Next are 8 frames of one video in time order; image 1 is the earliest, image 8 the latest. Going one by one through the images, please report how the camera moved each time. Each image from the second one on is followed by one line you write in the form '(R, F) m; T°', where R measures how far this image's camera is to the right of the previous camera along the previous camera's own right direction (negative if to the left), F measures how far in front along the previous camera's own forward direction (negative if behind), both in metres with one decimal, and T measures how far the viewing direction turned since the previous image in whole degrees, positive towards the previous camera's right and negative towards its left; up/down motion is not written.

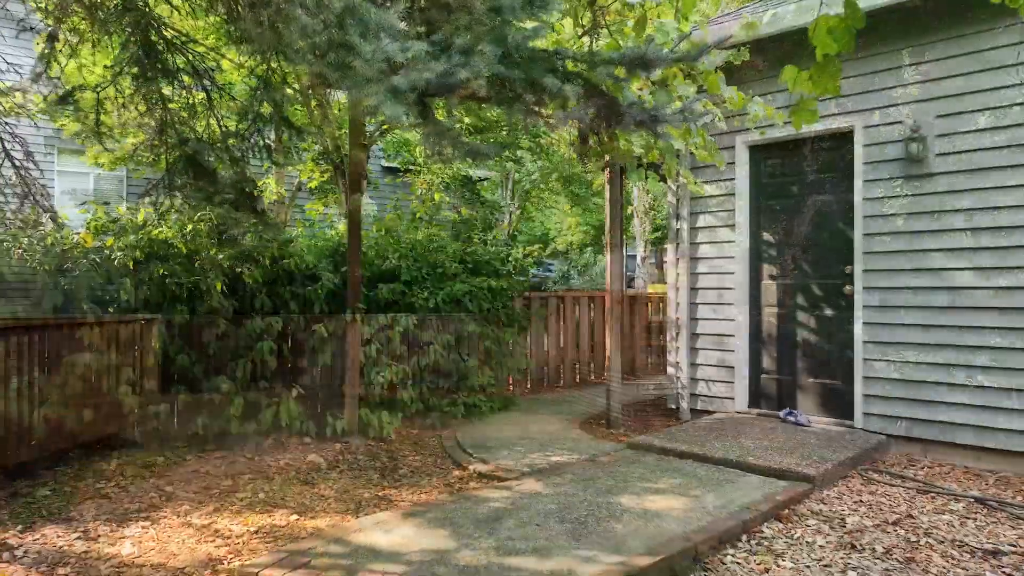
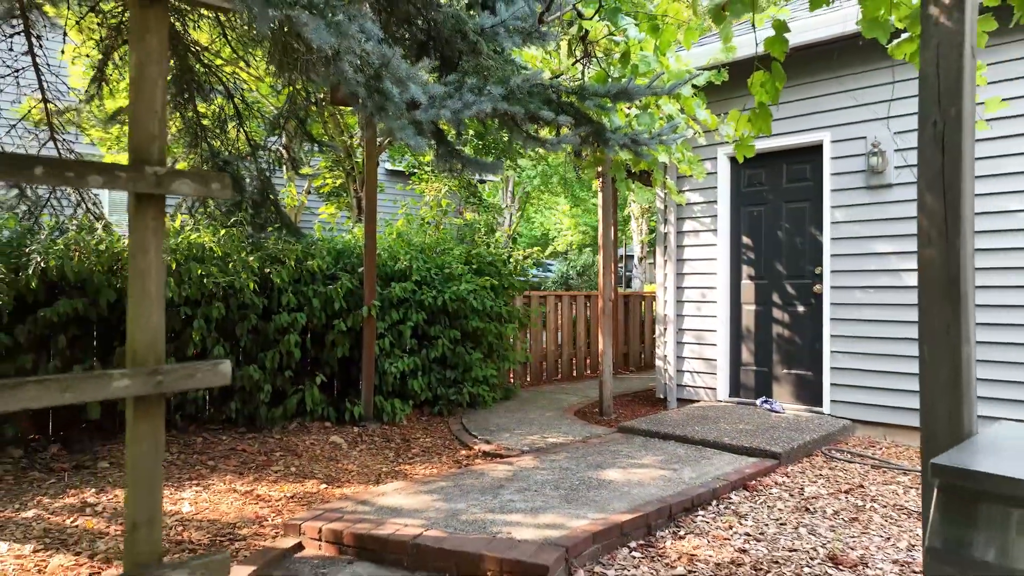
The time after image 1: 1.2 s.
(0.0, -0.5) m; 0°
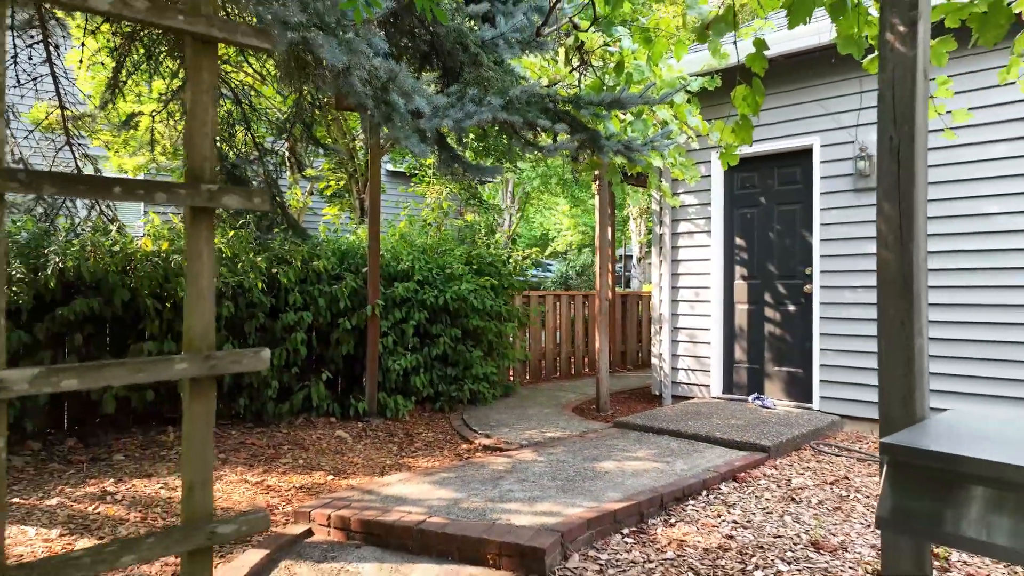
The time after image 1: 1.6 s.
(0.0, -0.2) m; 0°
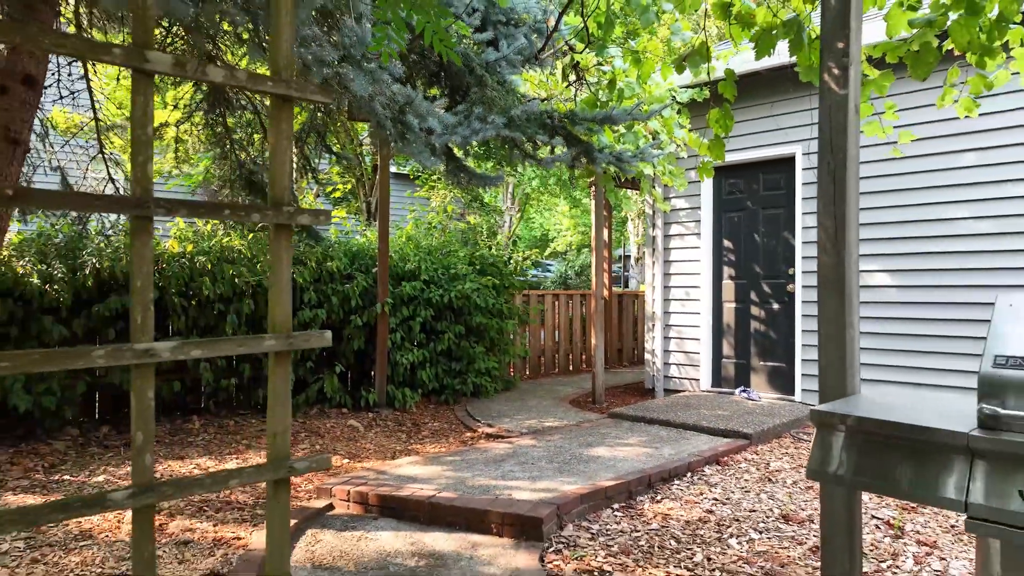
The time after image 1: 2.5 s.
(0.0, -0.4) m; 0°
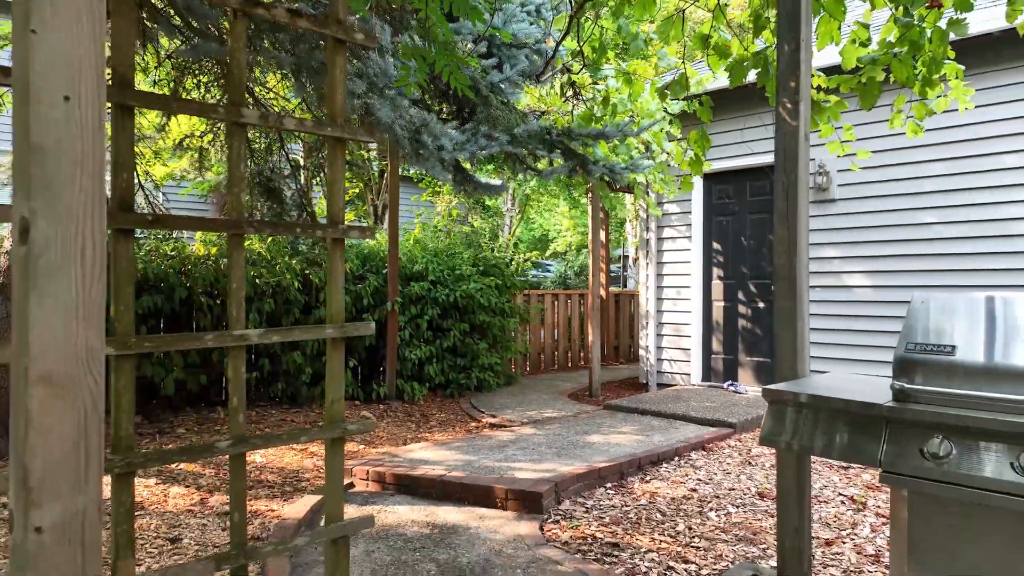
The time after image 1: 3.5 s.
(0.0, -0.4) m; 0°
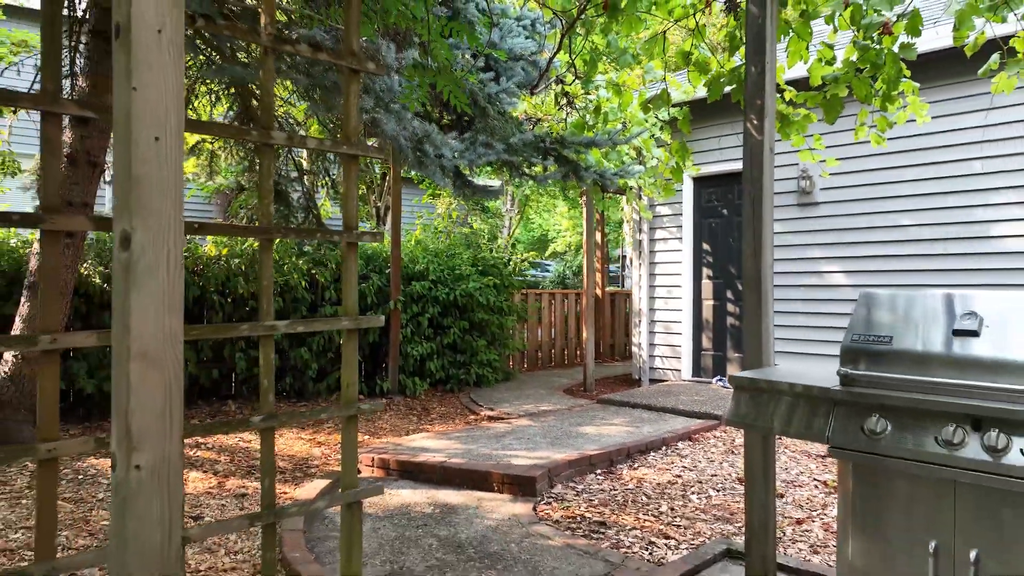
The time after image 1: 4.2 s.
(0.0, -0.3) m; 0°
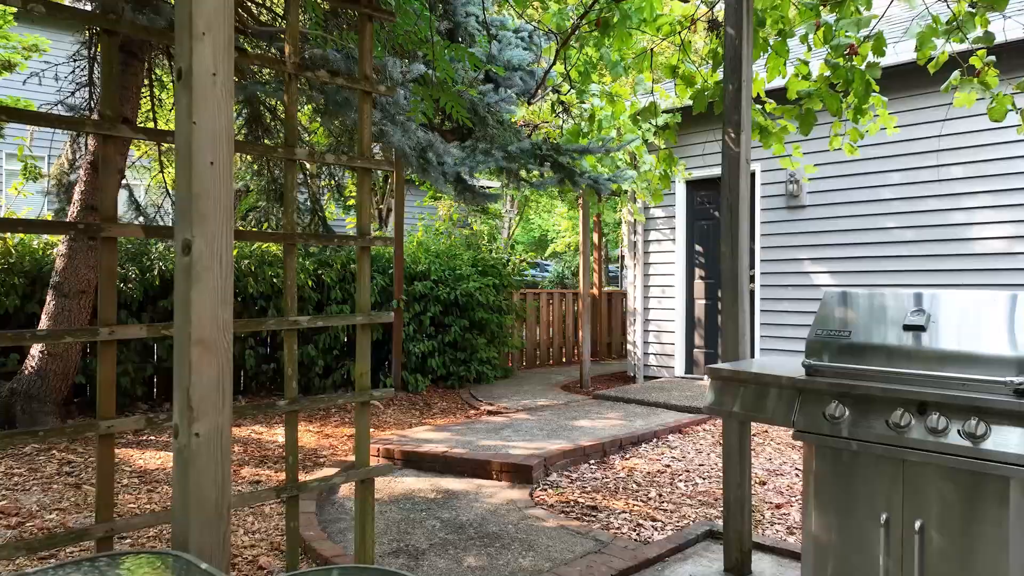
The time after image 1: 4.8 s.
(0.0, -0.2) m; 0°
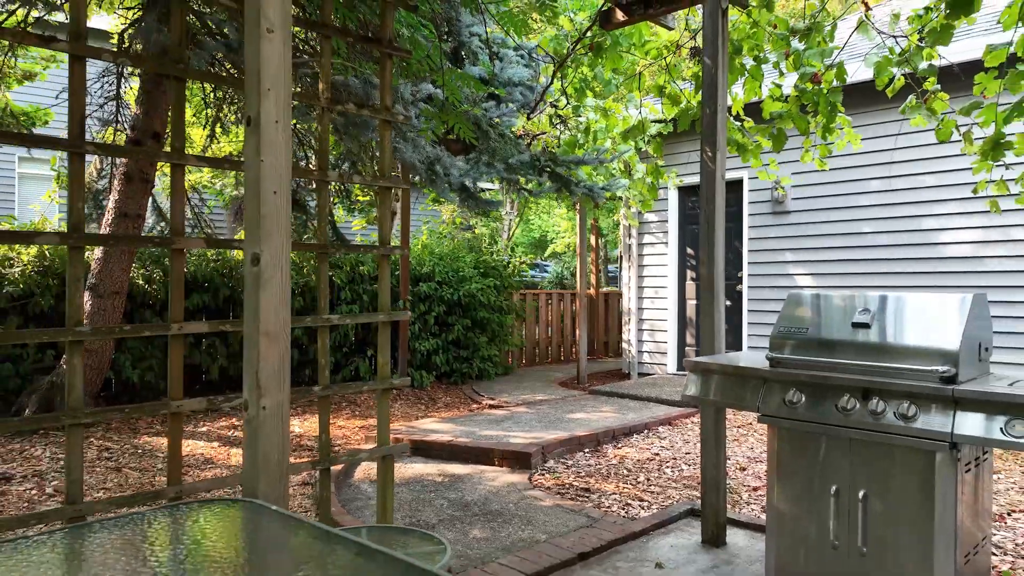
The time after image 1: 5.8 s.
(0.0, -0.4) m; 0°
